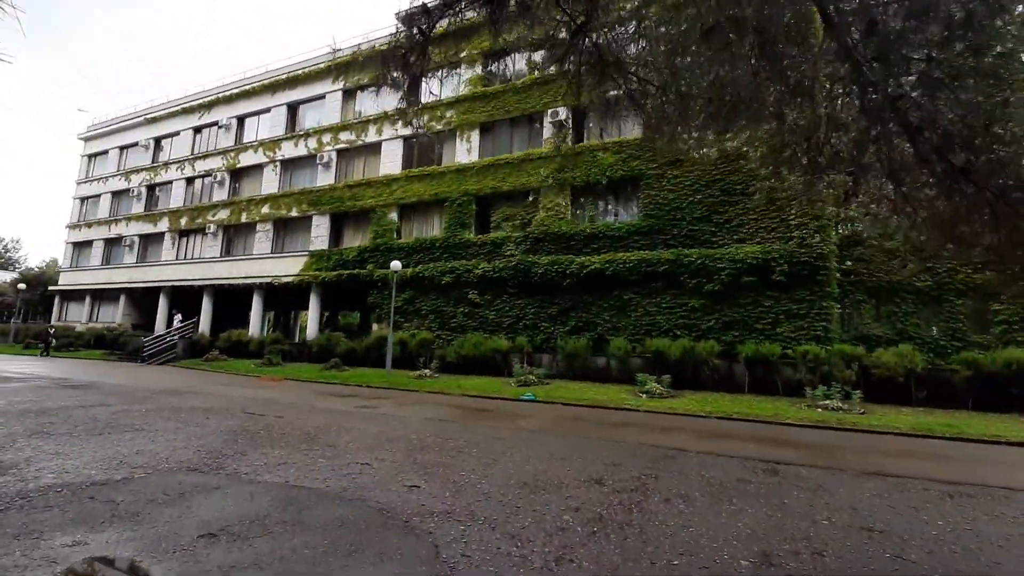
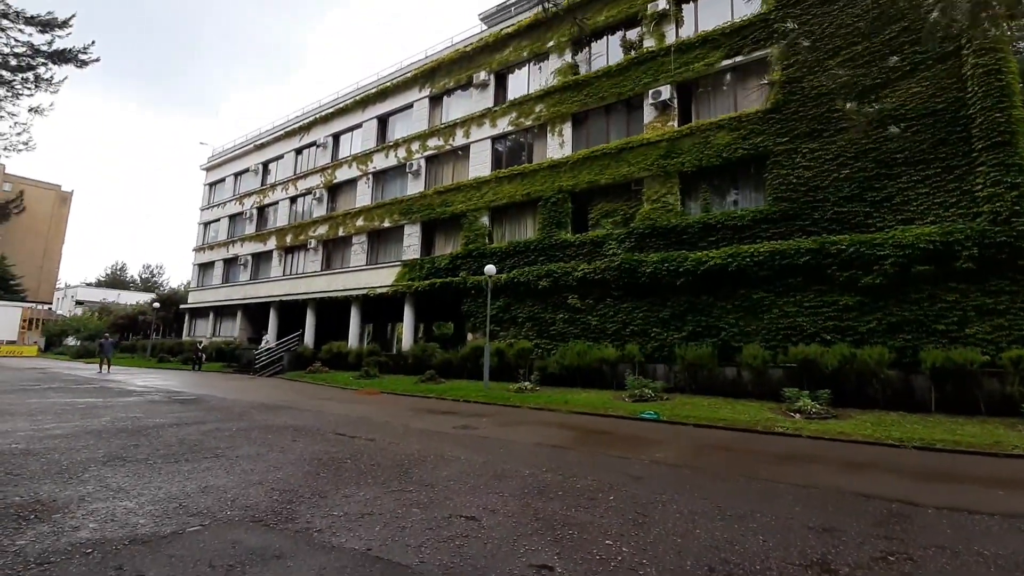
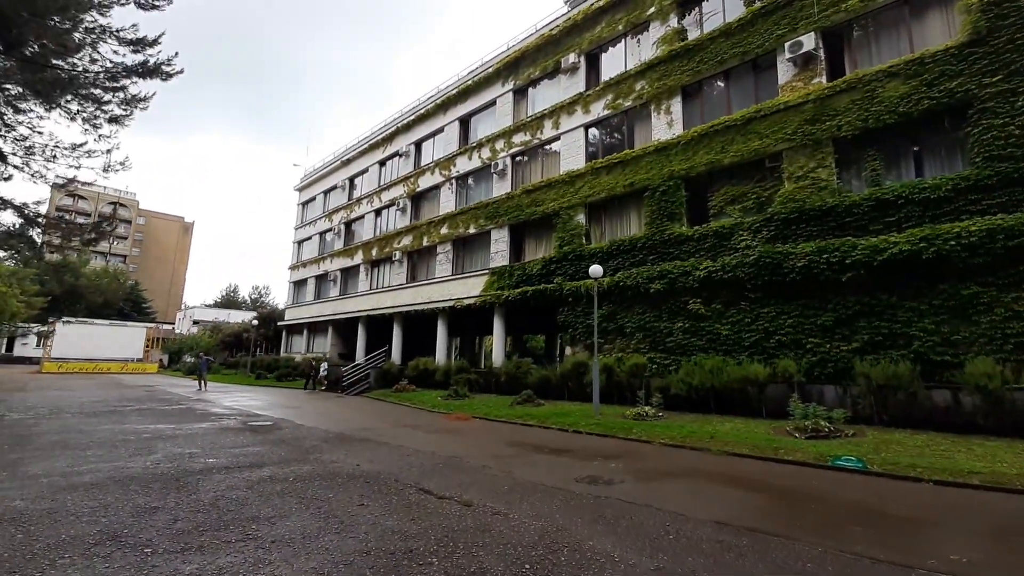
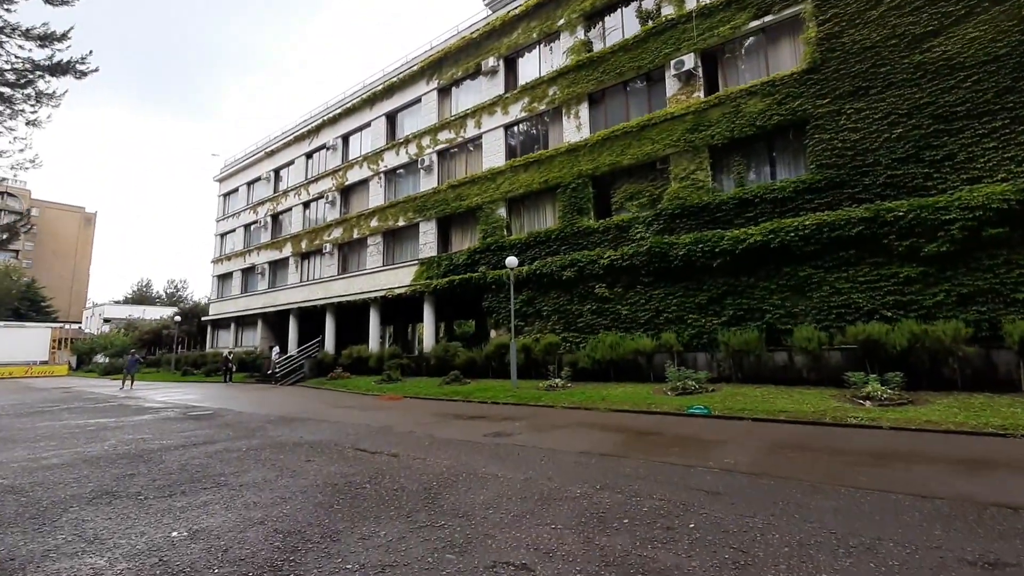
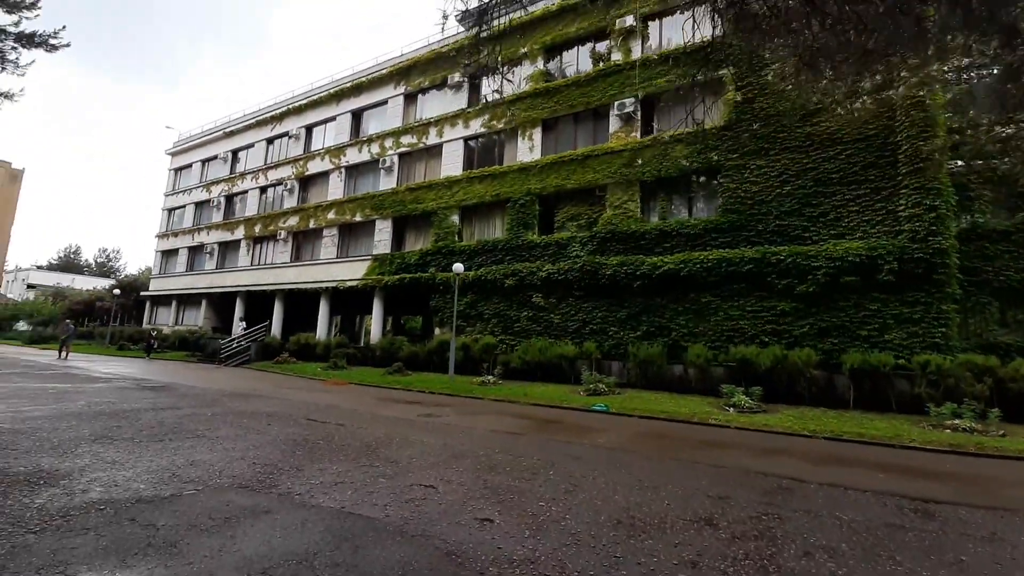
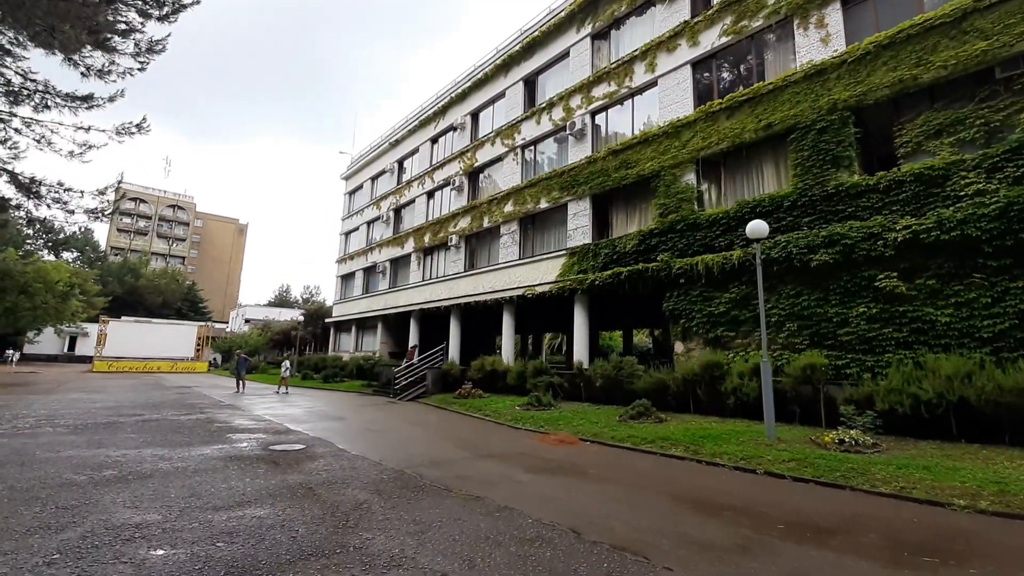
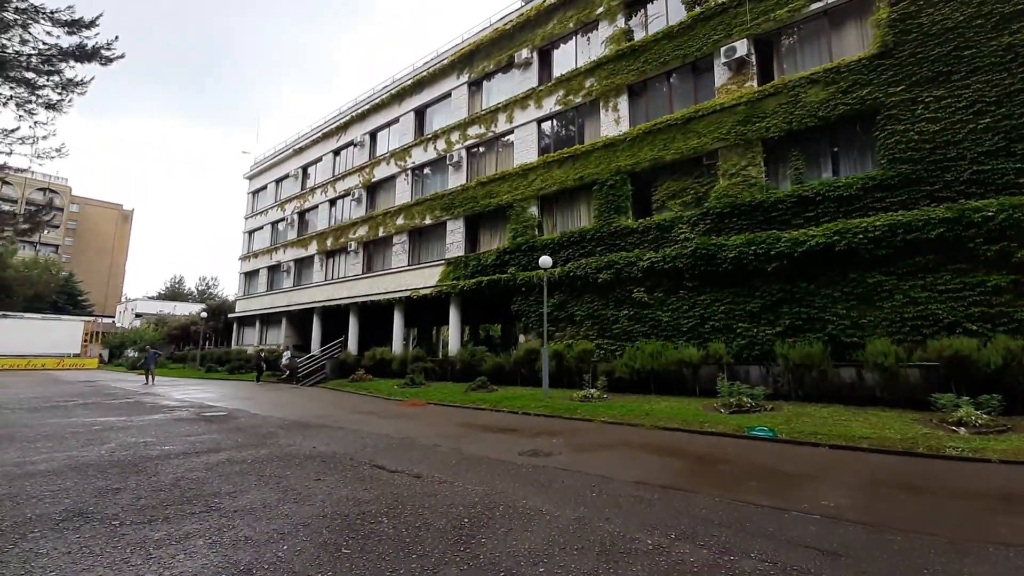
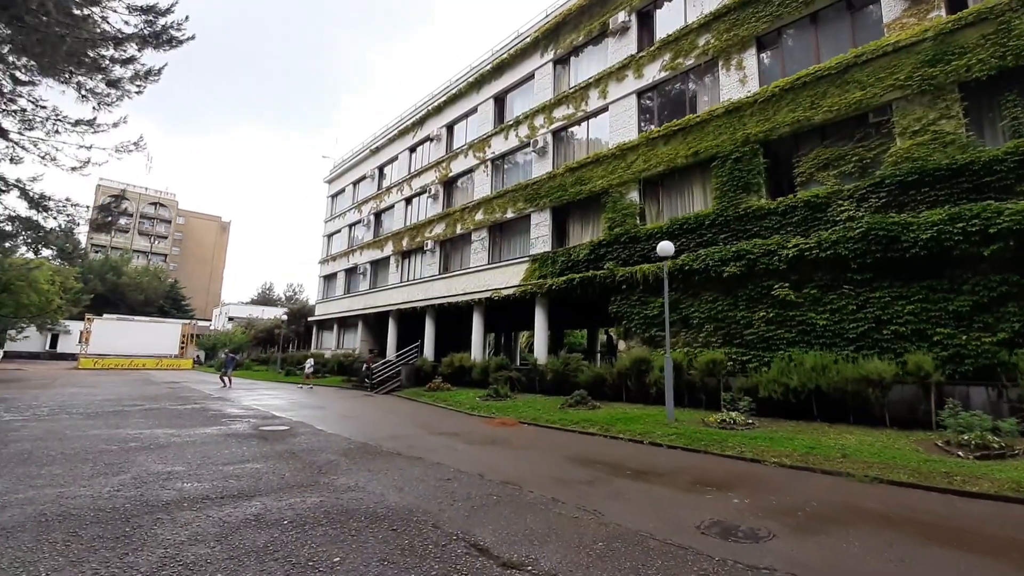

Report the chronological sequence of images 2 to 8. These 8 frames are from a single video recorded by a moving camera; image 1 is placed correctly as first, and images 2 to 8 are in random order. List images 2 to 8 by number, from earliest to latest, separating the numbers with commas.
5, 2, 4, 7, 3, 8, 6
